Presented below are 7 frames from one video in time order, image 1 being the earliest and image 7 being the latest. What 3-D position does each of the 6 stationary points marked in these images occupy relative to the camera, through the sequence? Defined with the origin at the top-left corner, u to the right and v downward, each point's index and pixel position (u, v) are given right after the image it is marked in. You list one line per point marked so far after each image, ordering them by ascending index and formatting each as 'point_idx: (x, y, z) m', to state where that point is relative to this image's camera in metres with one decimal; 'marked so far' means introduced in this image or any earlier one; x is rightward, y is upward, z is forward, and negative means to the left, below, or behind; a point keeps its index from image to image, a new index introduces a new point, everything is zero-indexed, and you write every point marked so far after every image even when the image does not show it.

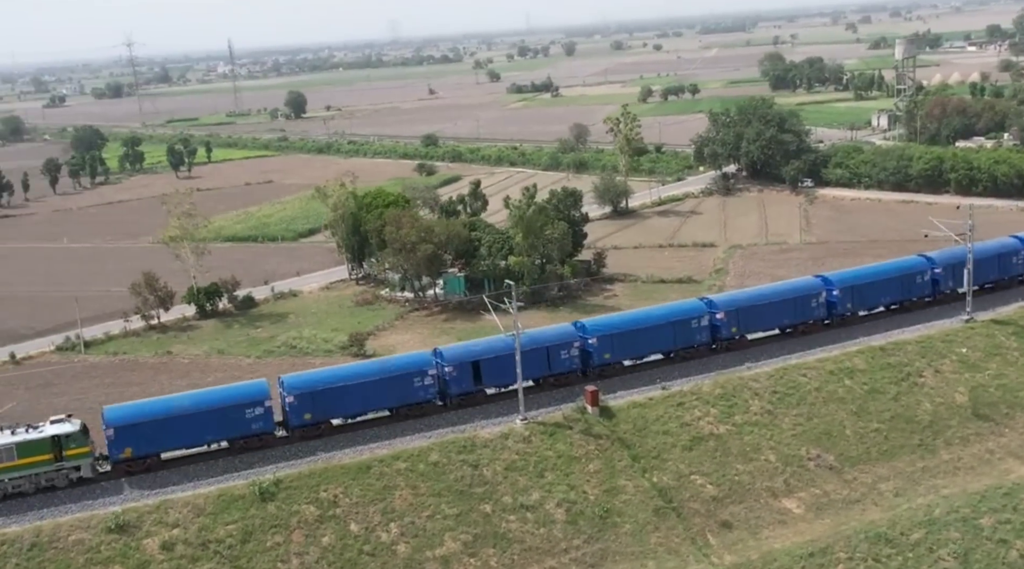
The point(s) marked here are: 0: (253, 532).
0: (-4.0, -3.8, +15.2) m
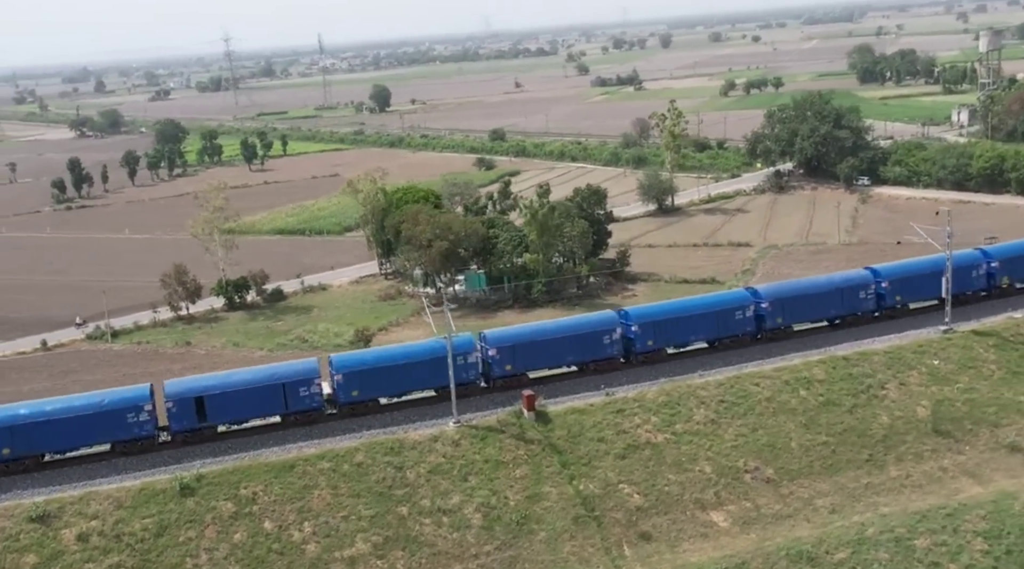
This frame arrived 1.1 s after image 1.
0: (-5.4, -3.8, +15.5) m
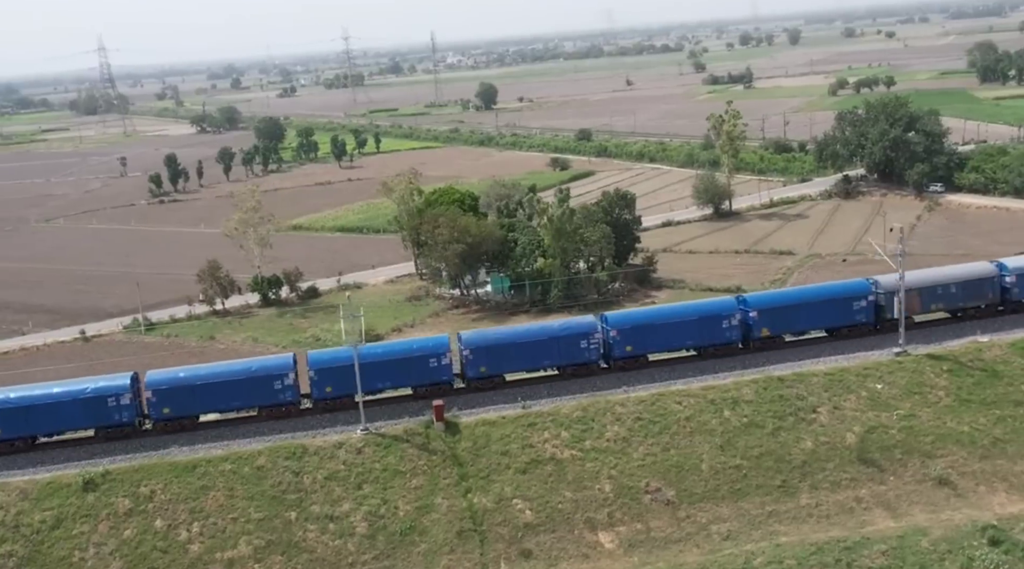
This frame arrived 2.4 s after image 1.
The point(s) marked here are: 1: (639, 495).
0: (-7.2, -3.8, +16.2) m
1: (+2.1, -3.5, +16.7) m
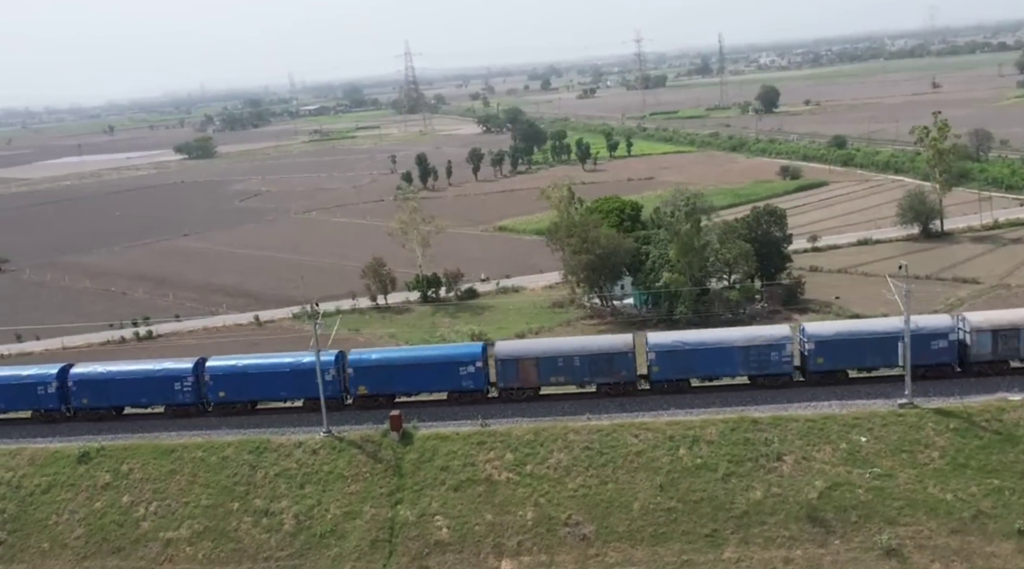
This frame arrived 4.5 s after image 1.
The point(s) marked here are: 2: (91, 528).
0: (-8.4, -3.7, +18.4) m
1: (+0.7, -3.9, +16.3) m
2: (-7.3, -4.3, +17.5) m
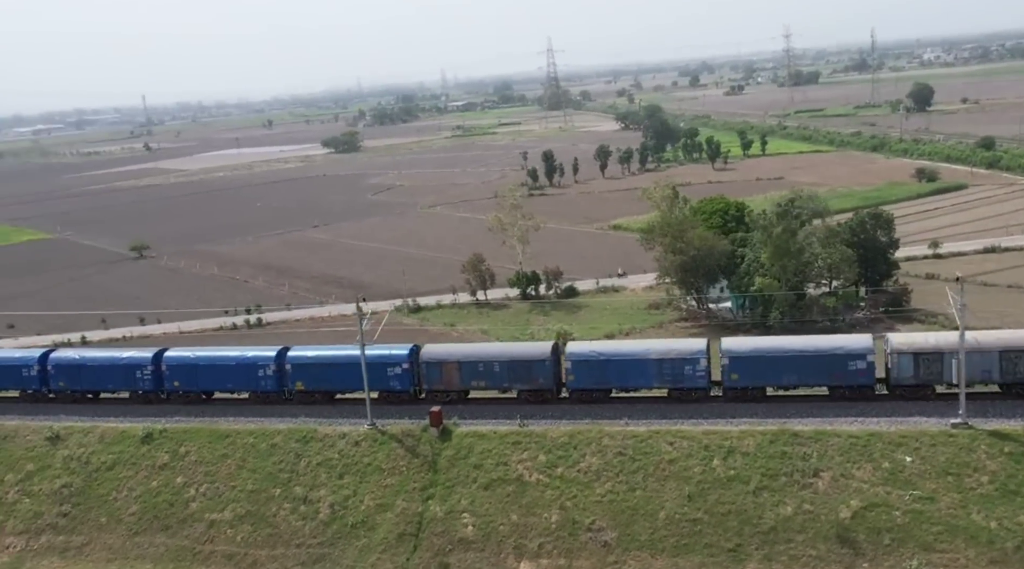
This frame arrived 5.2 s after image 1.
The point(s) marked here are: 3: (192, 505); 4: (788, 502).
0: (-7.7, -3.5, +19.5) m
1: (+1.1, -4.0, +16.2) m
2: (-6.7, -4.1, +18.5) m
3: (-5.8, -4.0, +18.3) m
4: (+4.4, -3.4, +15.8) m
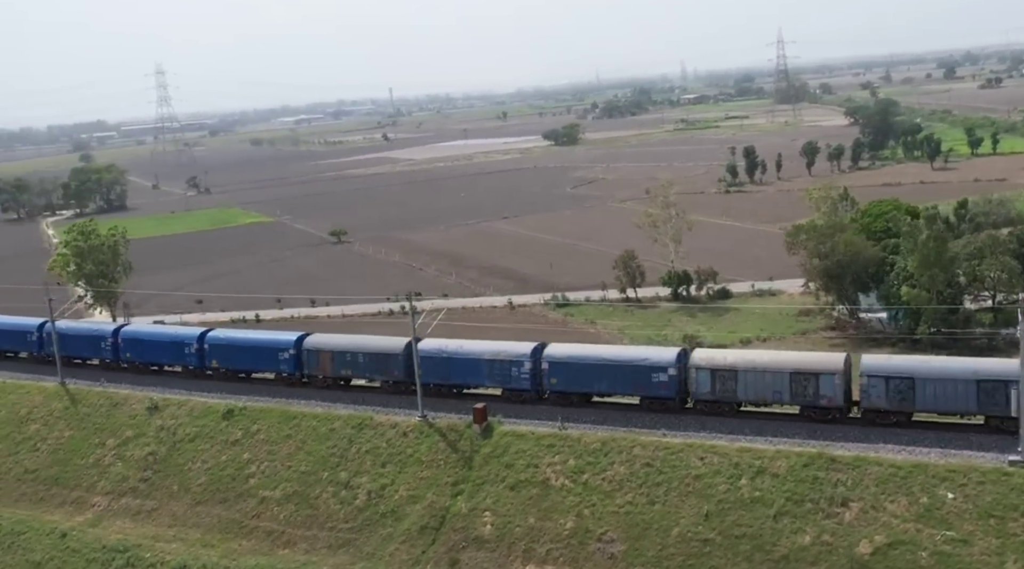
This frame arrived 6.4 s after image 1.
0: (-6.6, -3.2, +21.0) m
1: (+1.2, -4.0, +15.9) m
2: (-5.9, -3.8, +19.8) m
3: (-5.0, -3.8, +19.4) m
4: (+4.4, -3.6, +14.8) m
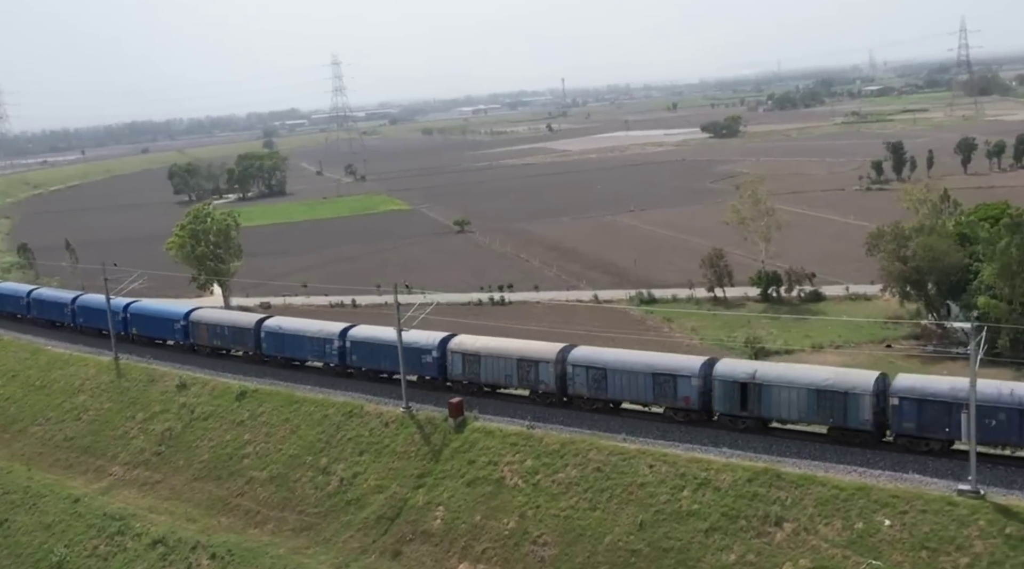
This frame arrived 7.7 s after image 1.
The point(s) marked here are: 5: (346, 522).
0: (-6.6, -2.9, +22.0) m
1: (+0.2, -4.0, +15.8) m
2: (-6.2, -3.5, +20.8) m
3: (-5.4, -3.5, +20.3) m
4: (+3.2, -3.8, +14.3) m
5: (-2.8, -4.2, +17.6) m
